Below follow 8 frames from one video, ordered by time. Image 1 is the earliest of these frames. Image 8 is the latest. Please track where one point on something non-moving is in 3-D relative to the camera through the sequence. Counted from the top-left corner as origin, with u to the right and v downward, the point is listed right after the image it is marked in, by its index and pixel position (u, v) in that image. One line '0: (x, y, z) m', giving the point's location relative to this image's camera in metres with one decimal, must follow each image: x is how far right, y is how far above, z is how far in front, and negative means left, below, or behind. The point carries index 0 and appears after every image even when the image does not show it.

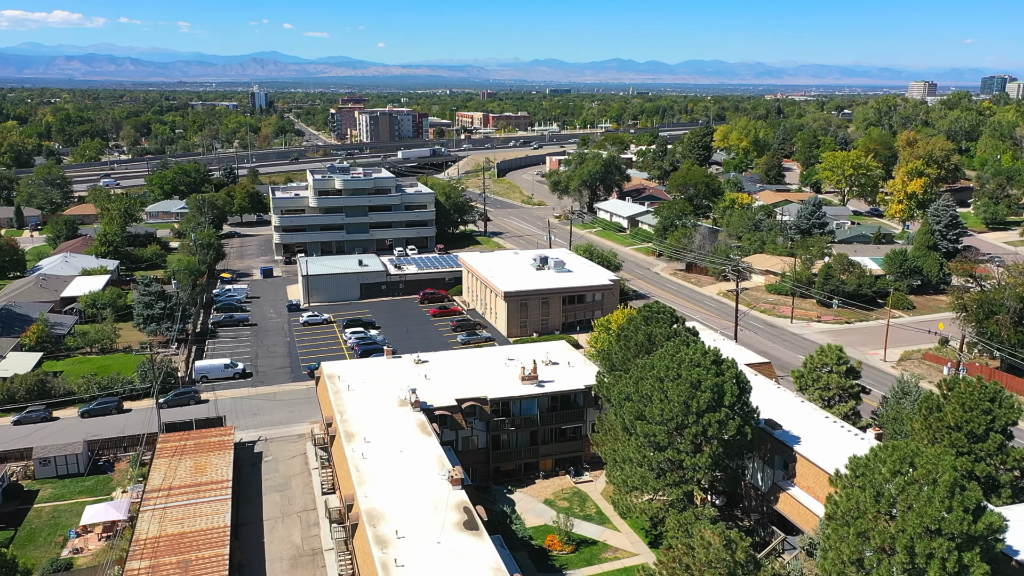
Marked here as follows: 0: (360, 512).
0: (-3.7, -5.5, +19.8) m
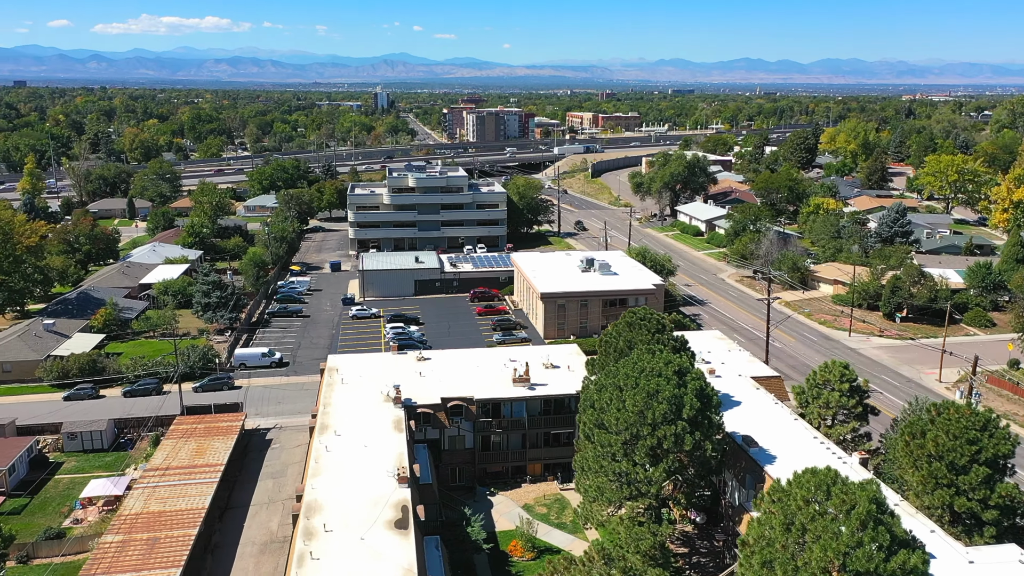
0: (-5.2, -5.4, +20.1) m
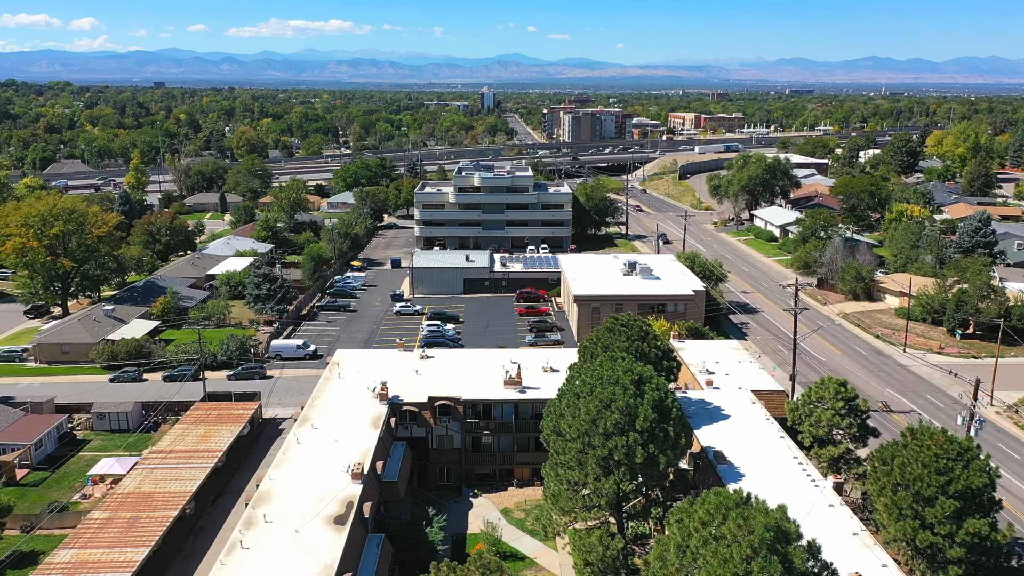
0: (-6.6, -5.2, +20.6) m
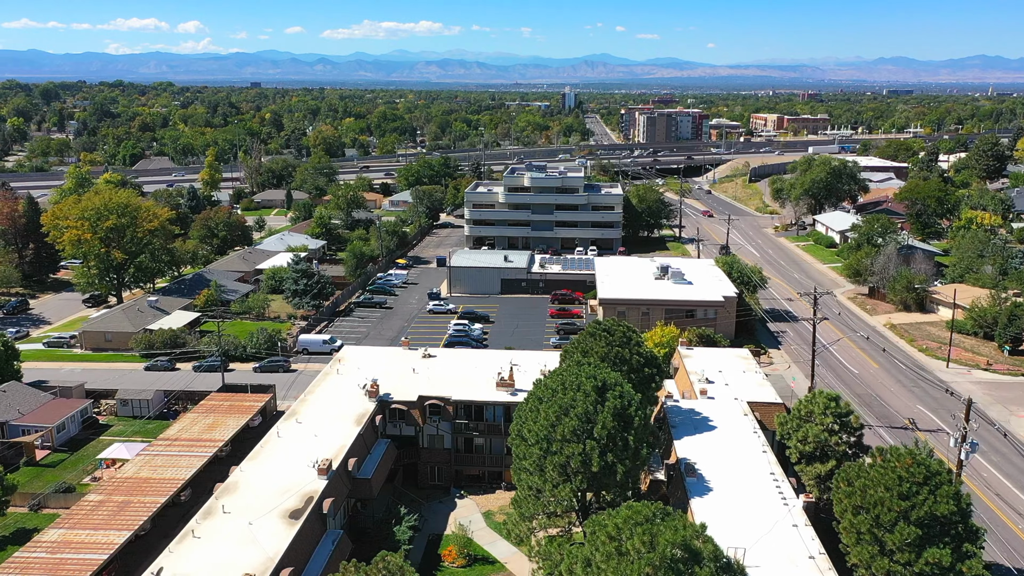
0: (-7.5, -5.1, +21.0) m
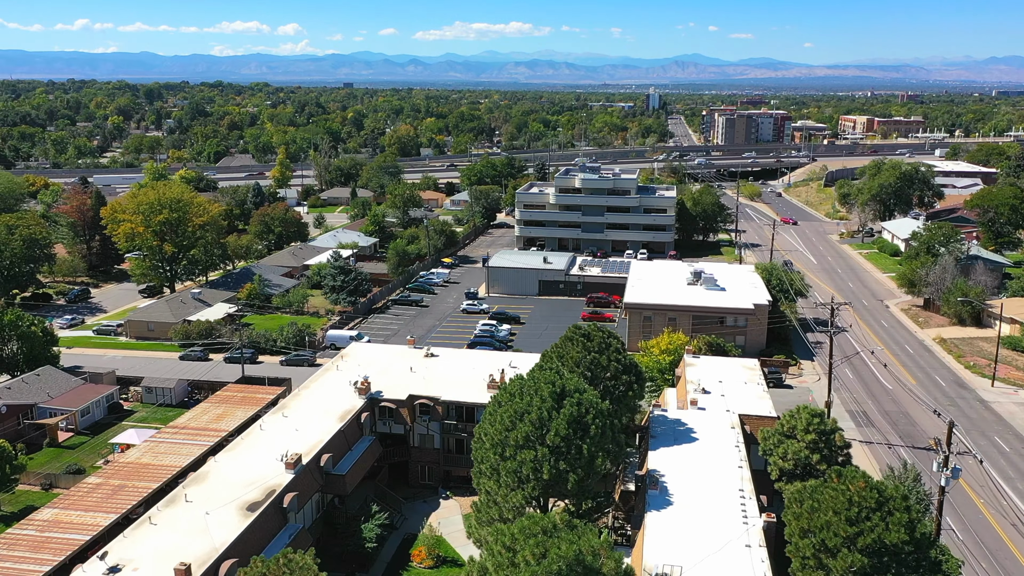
0: (-8.5, -5.0, +21.6) m
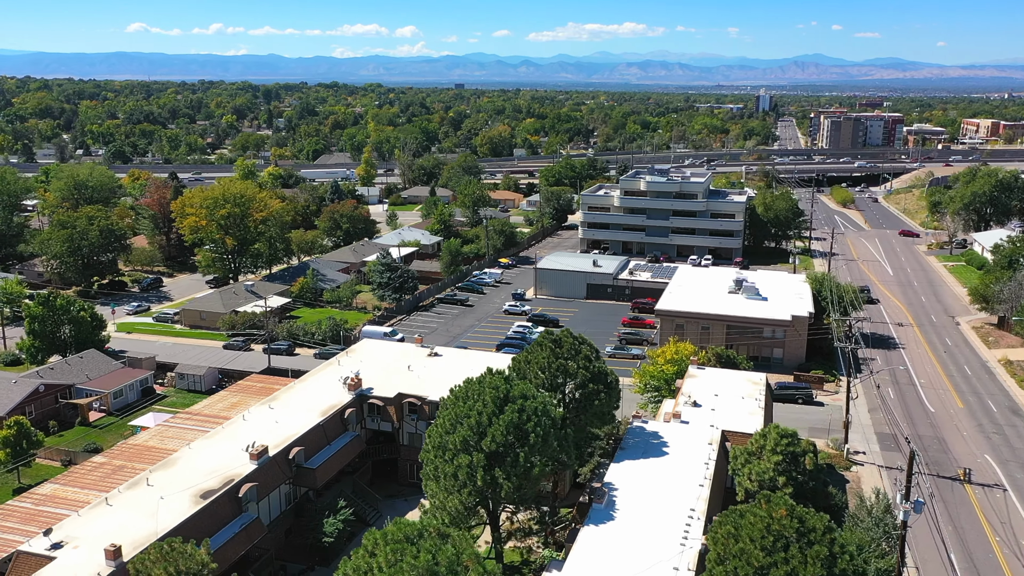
0: (-9.6, -4.7, +22.4) m
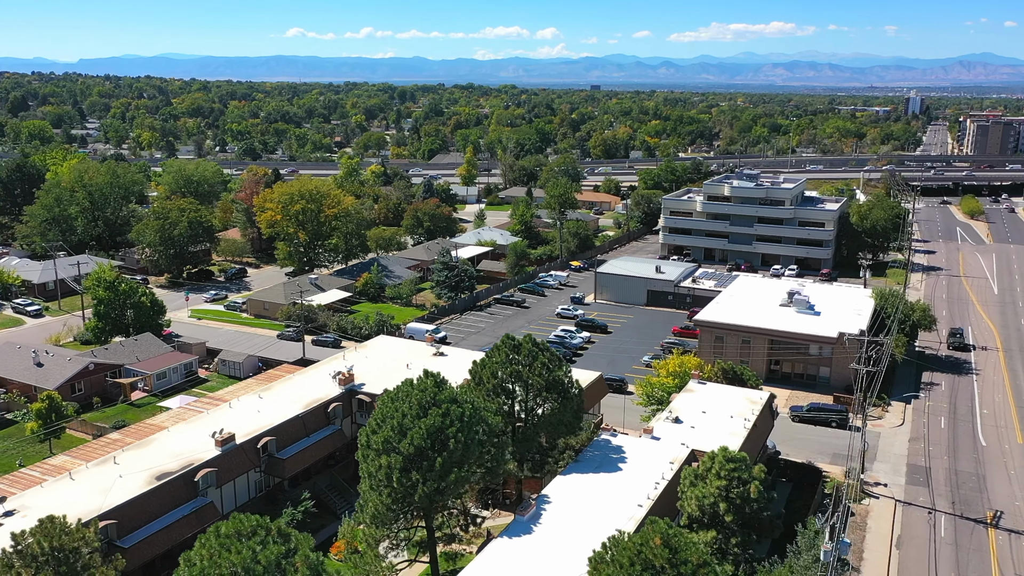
0: (-10.7, -4.4, +23.6) m
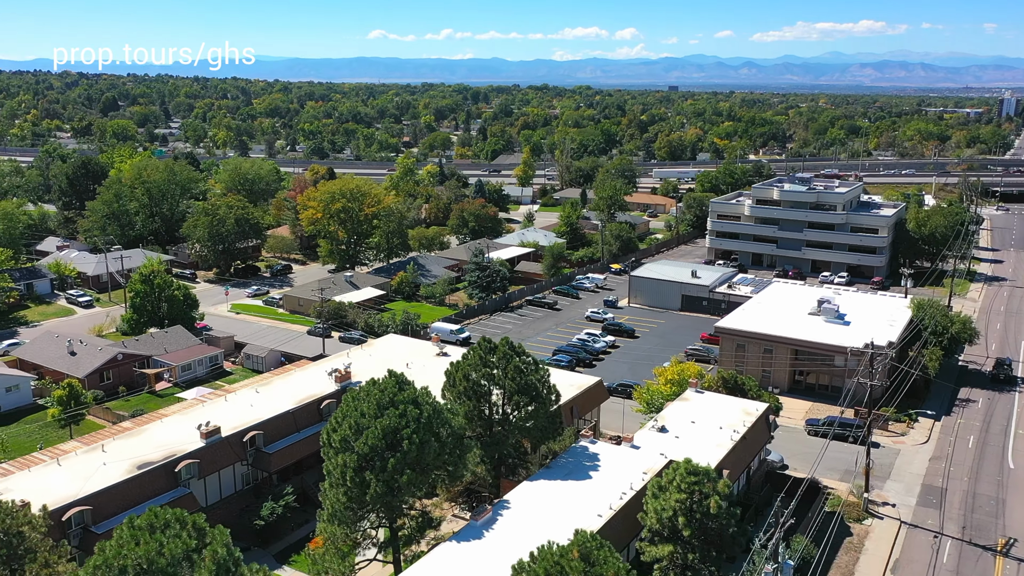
0: (-11.3, -4.3, +24.4) m
